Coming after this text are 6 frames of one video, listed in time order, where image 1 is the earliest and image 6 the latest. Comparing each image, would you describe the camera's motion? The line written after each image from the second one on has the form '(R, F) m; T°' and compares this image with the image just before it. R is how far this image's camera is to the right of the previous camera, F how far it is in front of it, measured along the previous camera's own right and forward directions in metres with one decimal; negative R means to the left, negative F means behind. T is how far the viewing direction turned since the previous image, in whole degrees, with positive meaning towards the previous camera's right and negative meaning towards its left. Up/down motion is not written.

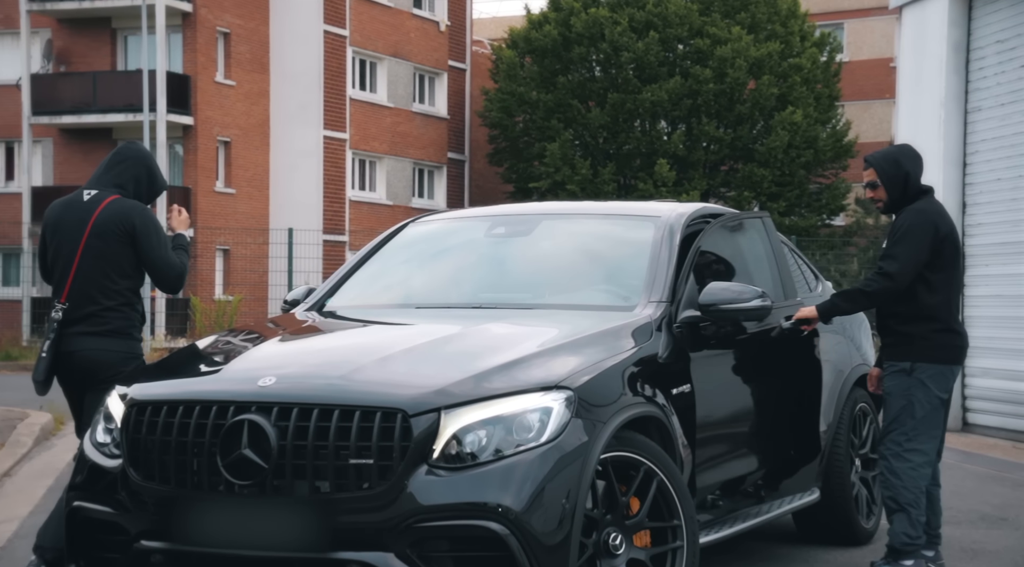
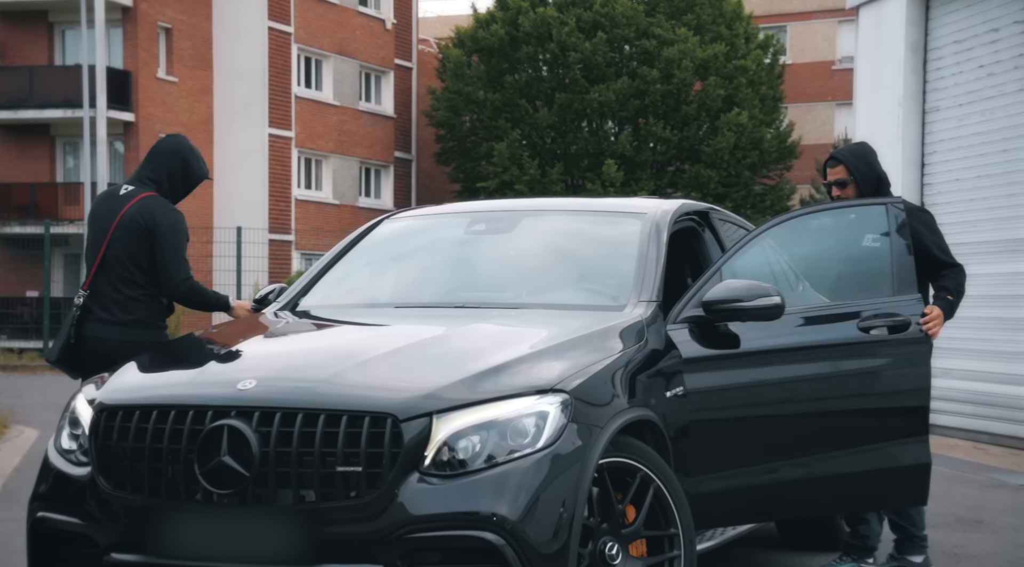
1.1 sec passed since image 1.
(-0.1, +0.2) m; +3°
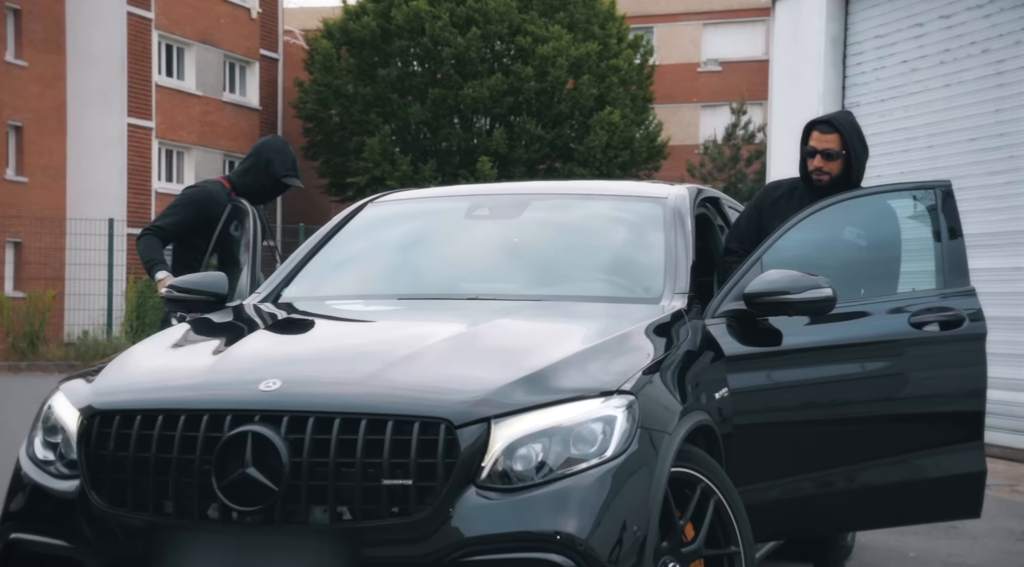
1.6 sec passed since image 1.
(-0.5, +0.4) m; +7°
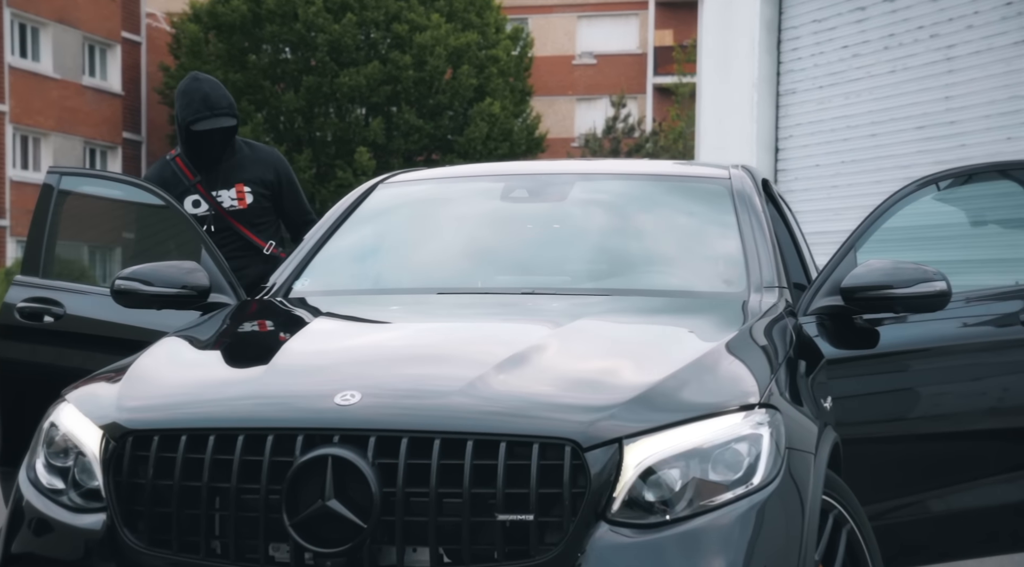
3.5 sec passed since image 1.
(-0.5, +0.5) m; +6°
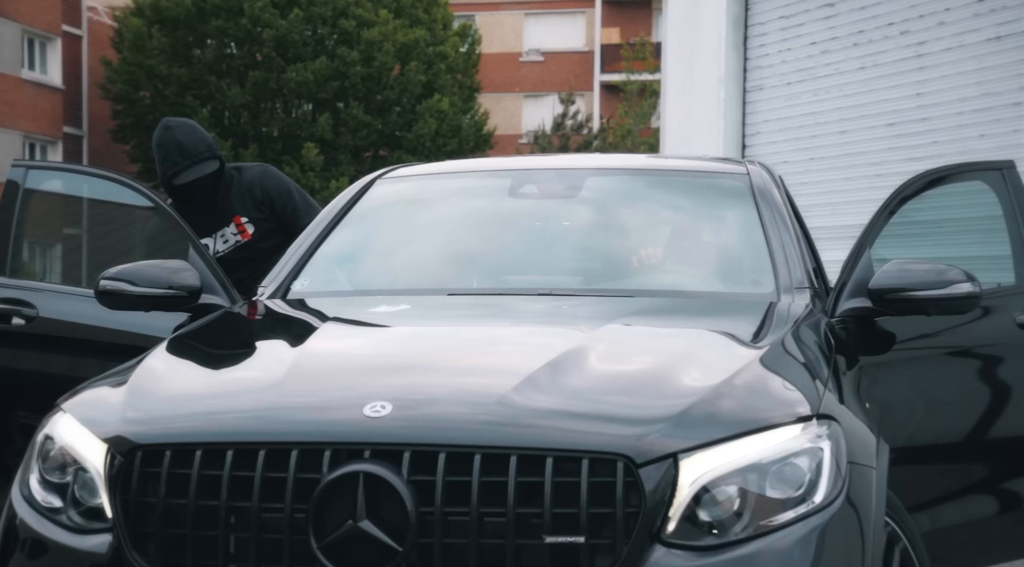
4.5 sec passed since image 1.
(-0.2, +0.2) m; +3°
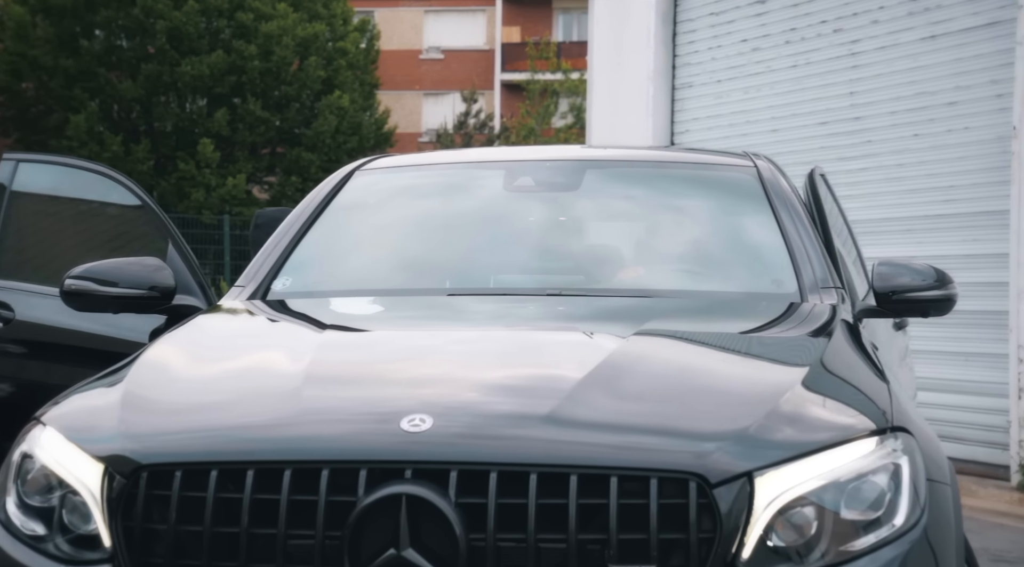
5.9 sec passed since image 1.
(-0.3, +0.2) m; +5°
